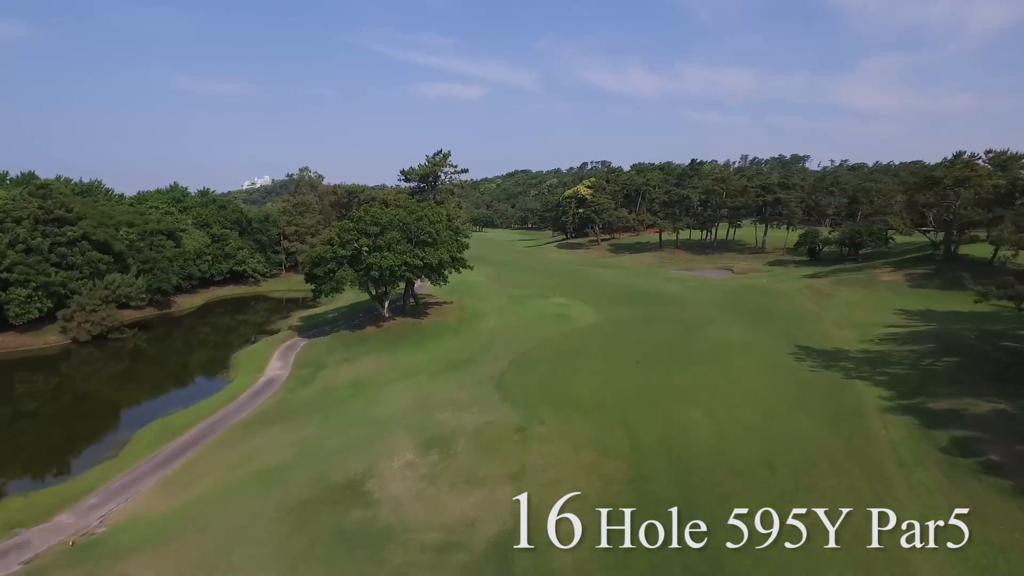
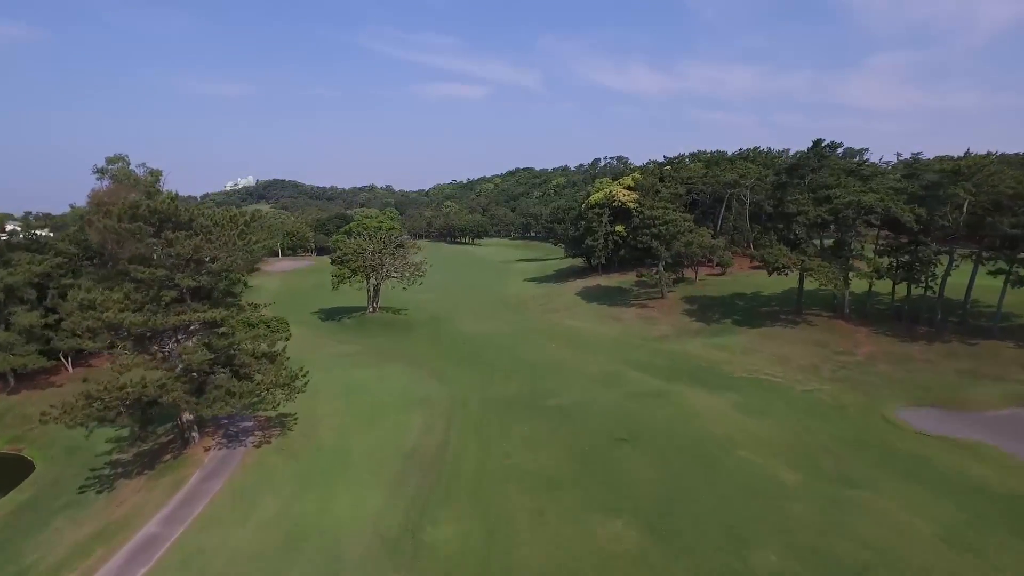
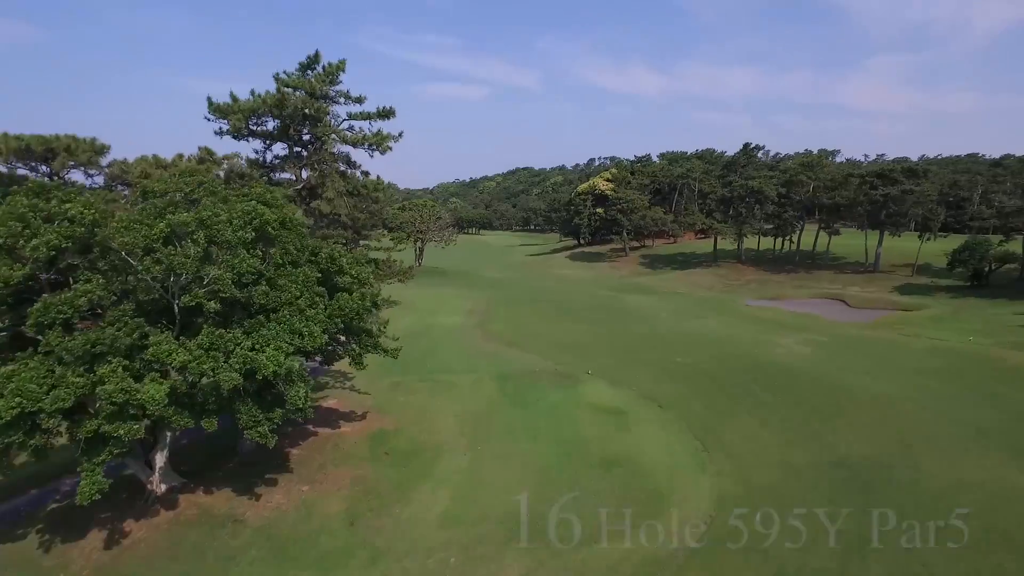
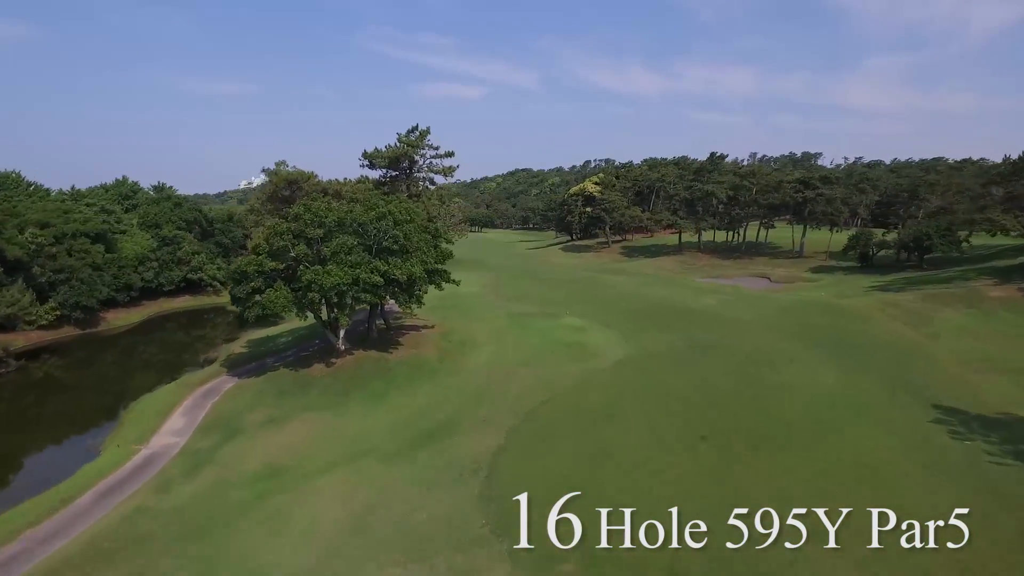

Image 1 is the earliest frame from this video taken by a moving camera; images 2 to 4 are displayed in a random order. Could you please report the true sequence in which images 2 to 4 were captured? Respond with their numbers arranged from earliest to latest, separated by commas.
4, 3, 2
